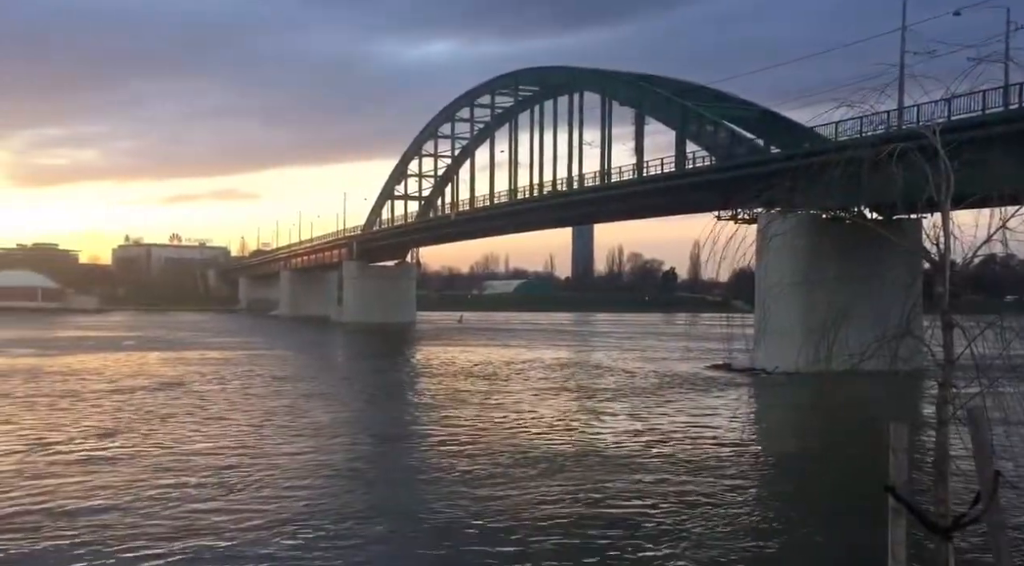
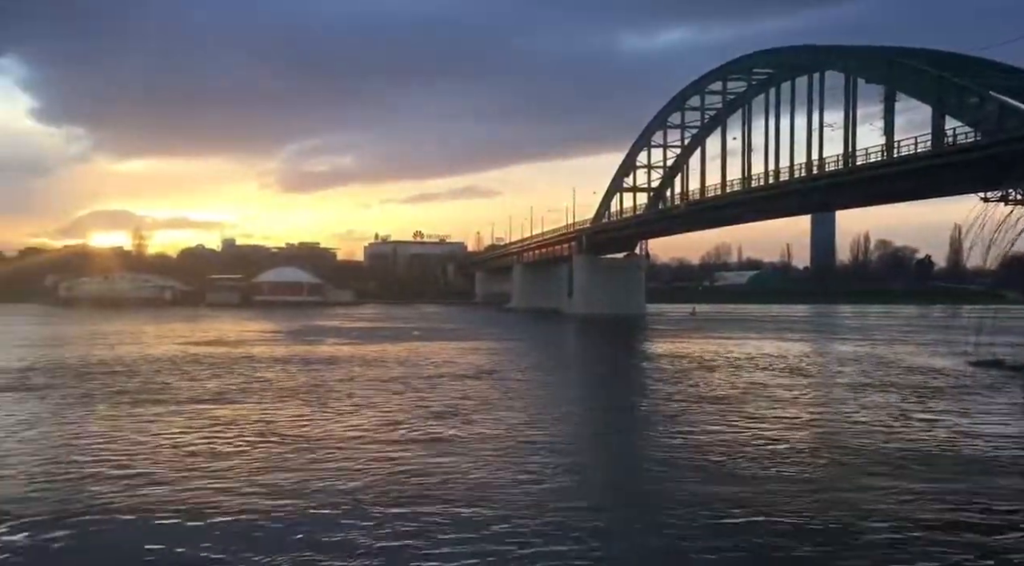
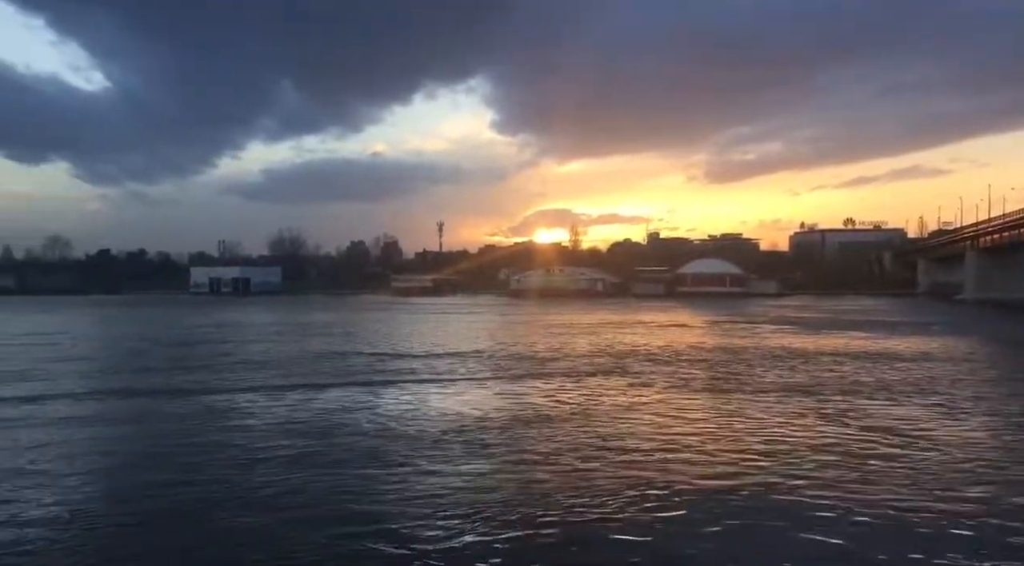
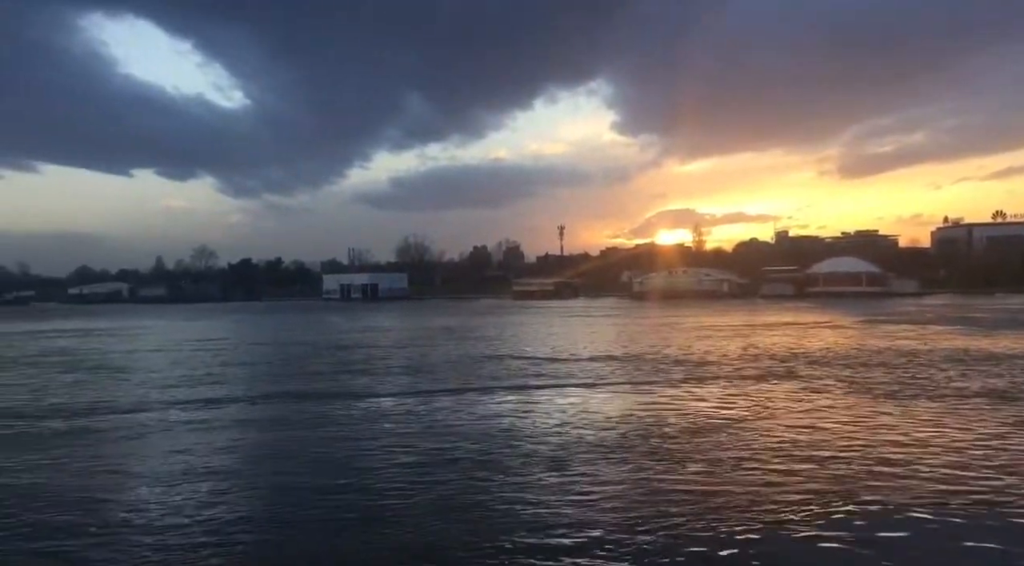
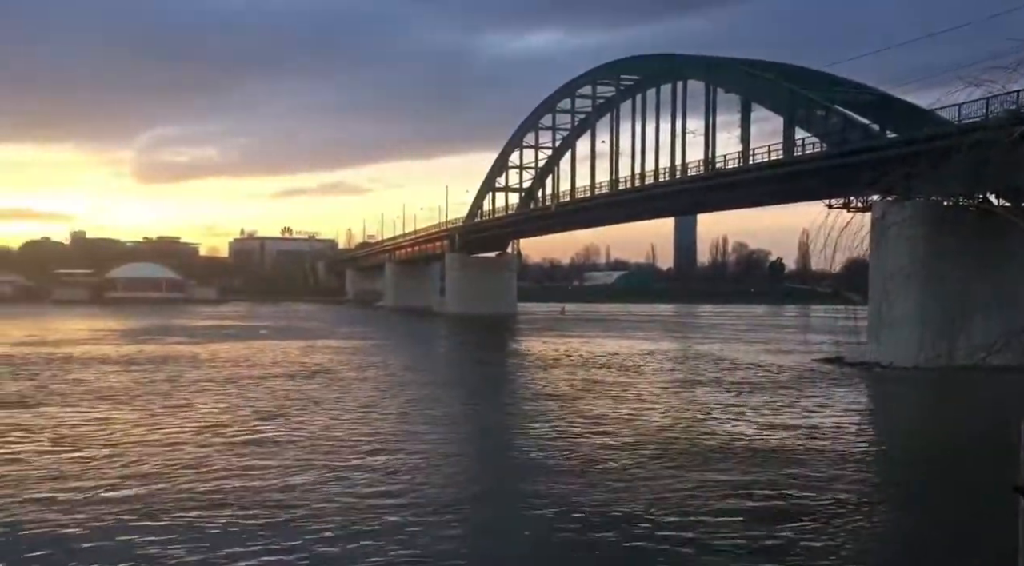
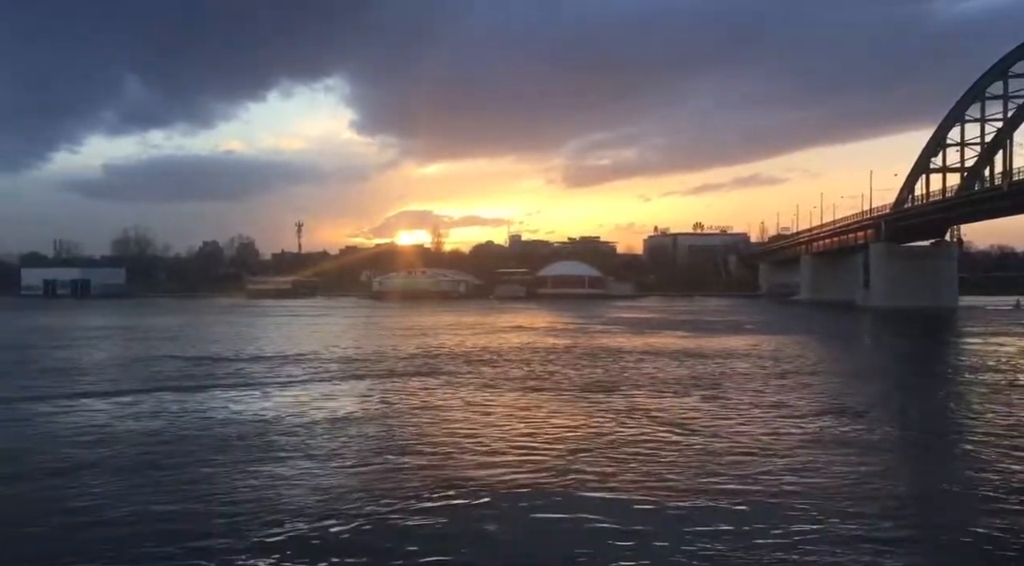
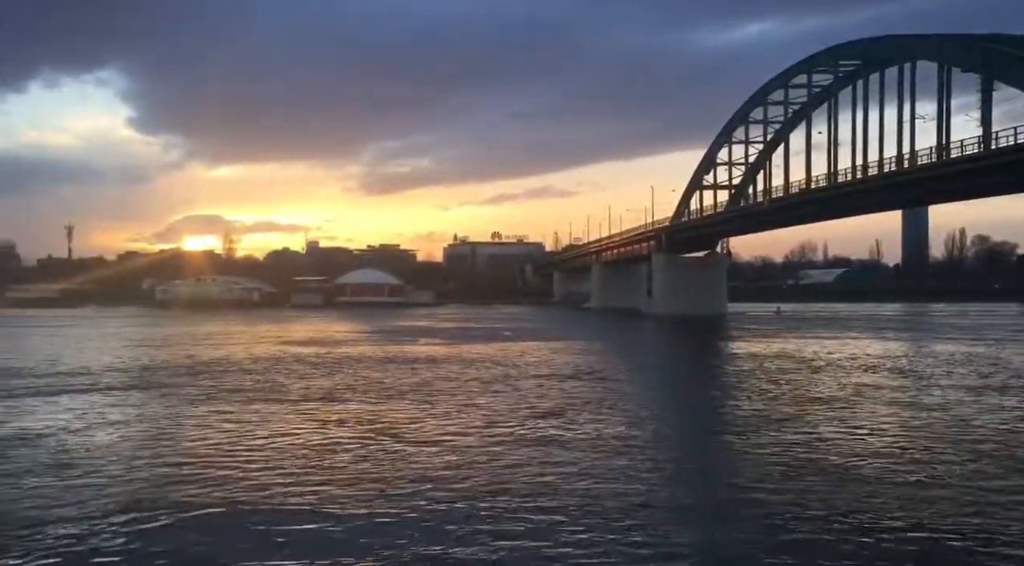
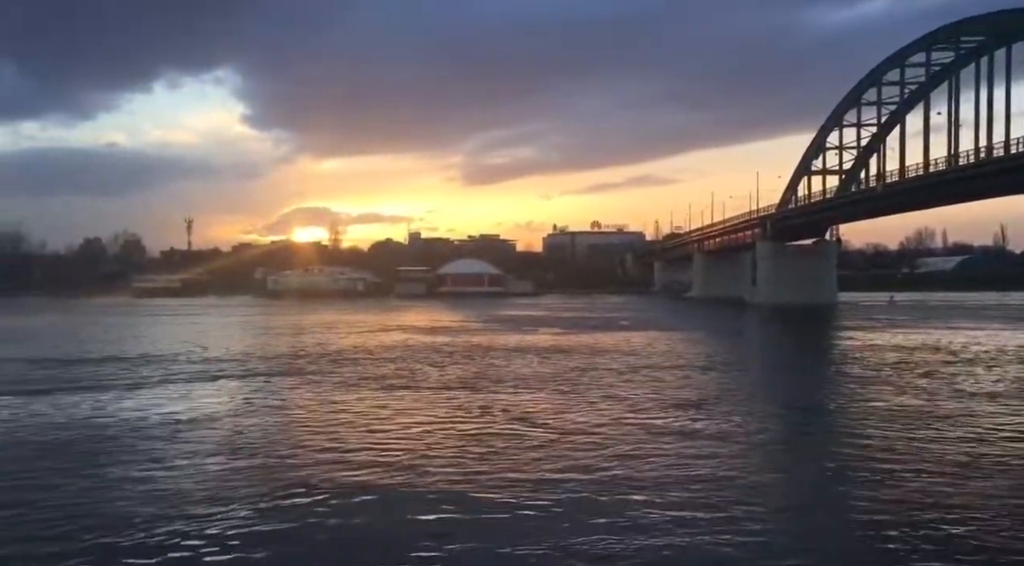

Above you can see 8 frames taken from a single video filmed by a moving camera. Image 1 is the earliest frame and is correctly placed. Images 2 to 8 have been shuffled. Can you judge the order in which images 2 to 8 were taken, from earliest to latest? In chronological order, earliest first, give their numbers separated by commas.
5, 2, 7, 8, 6, 3, 4
